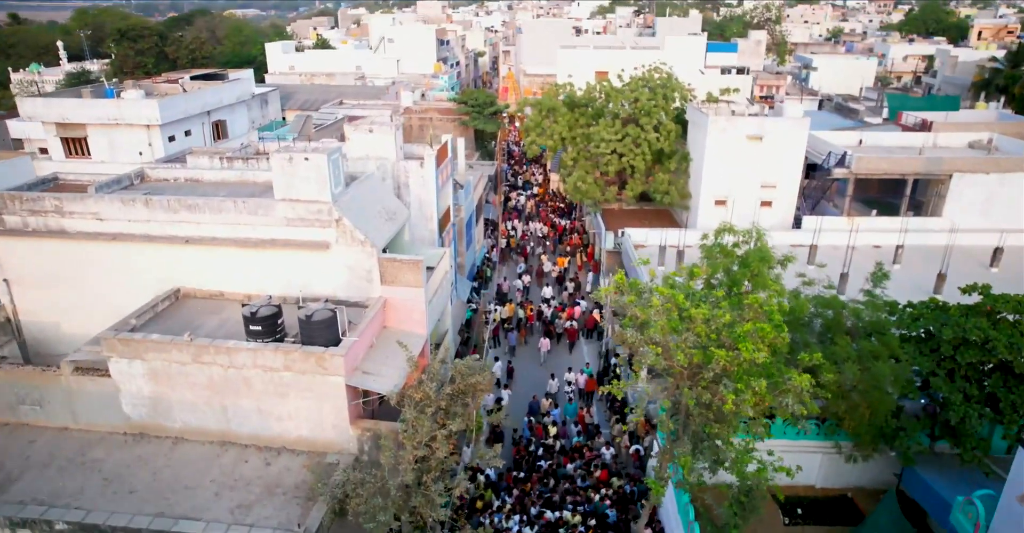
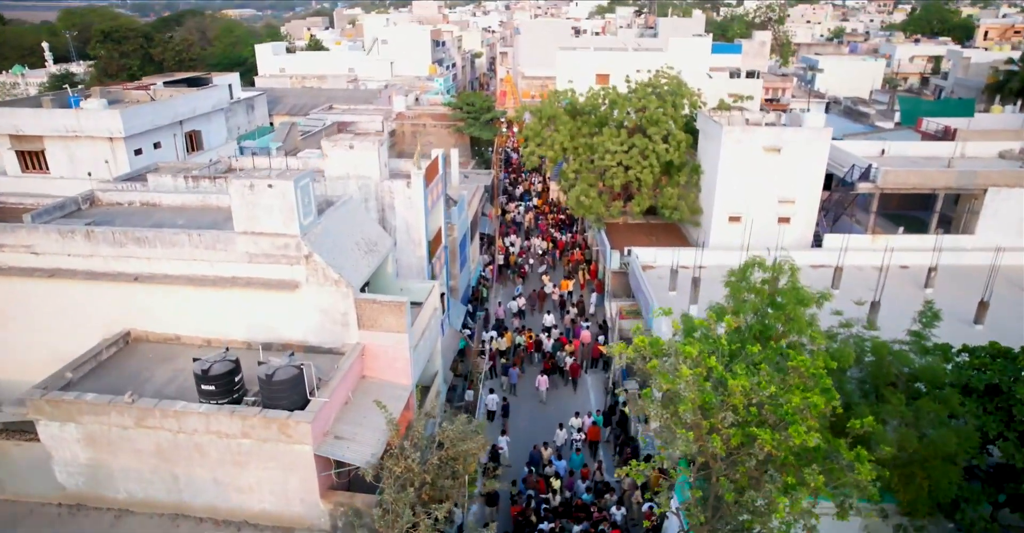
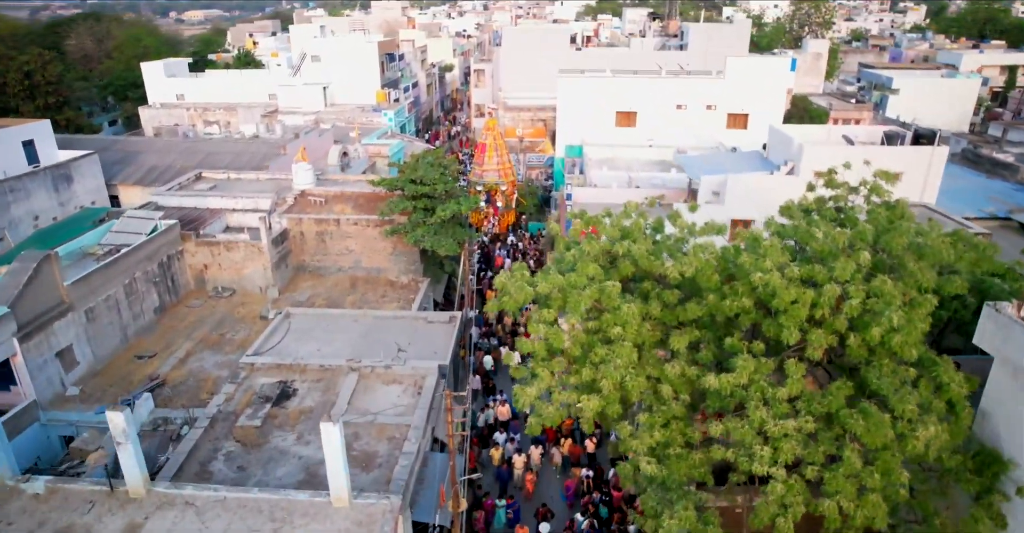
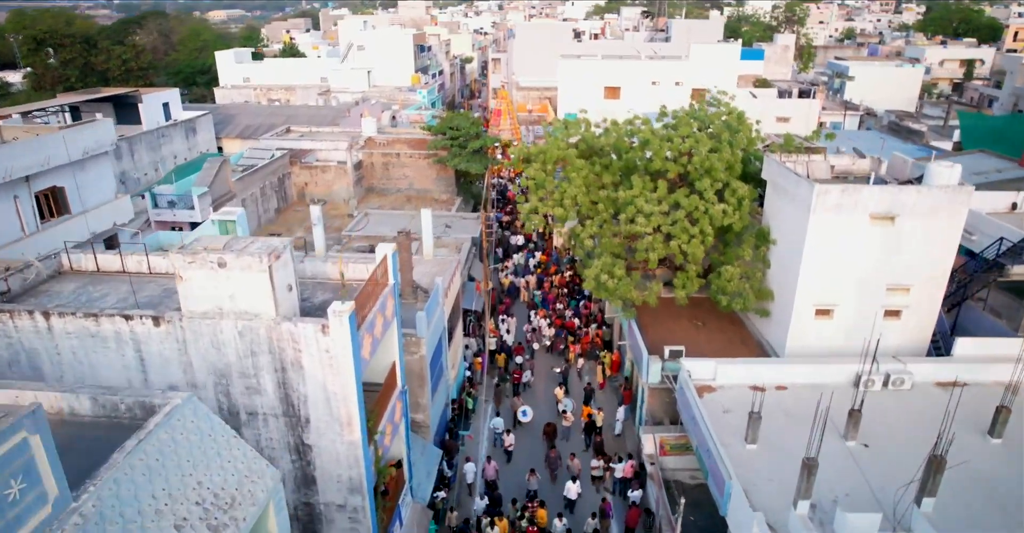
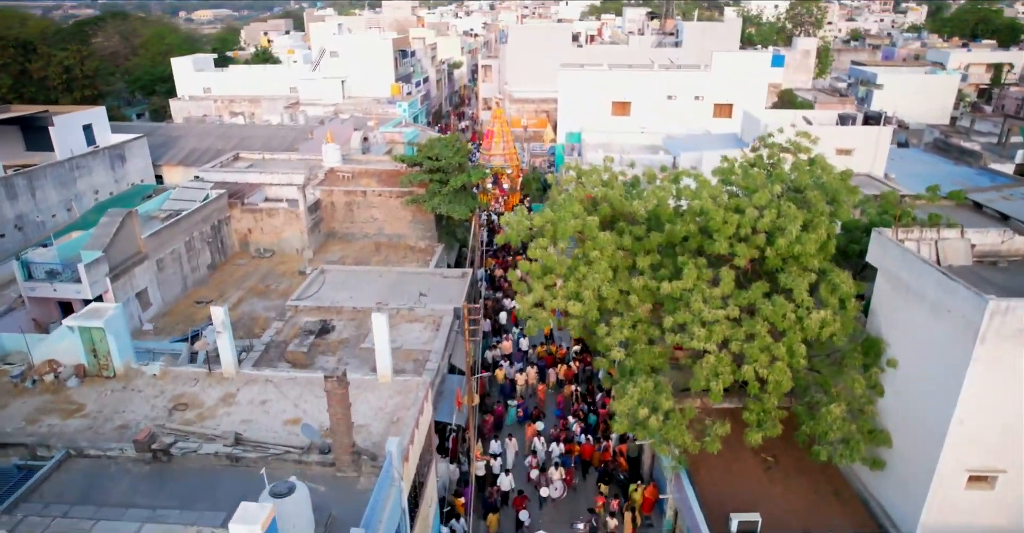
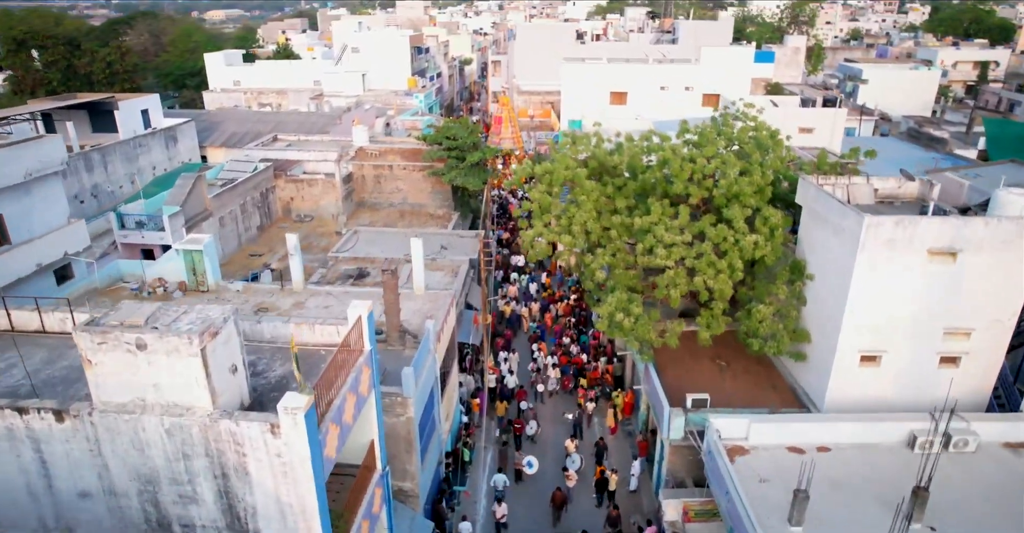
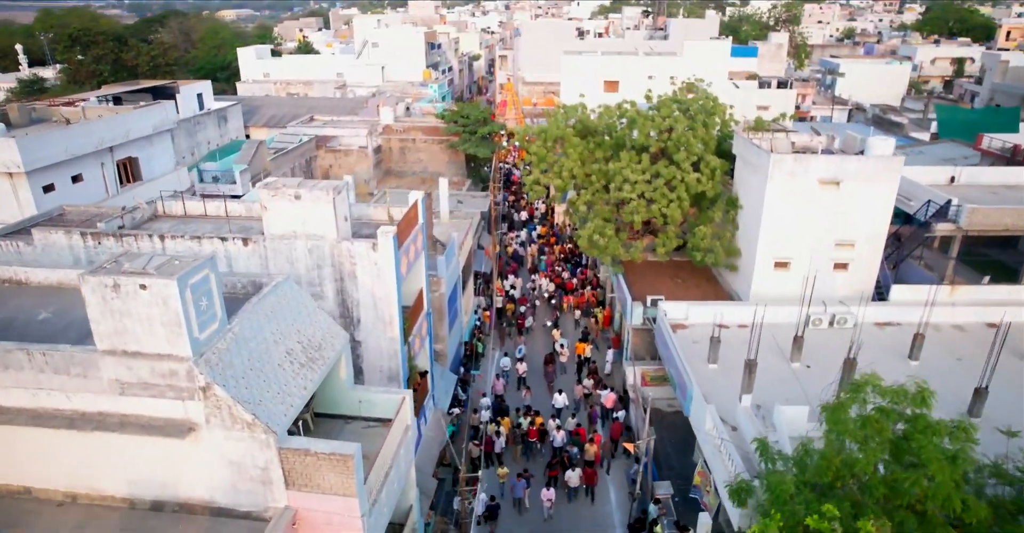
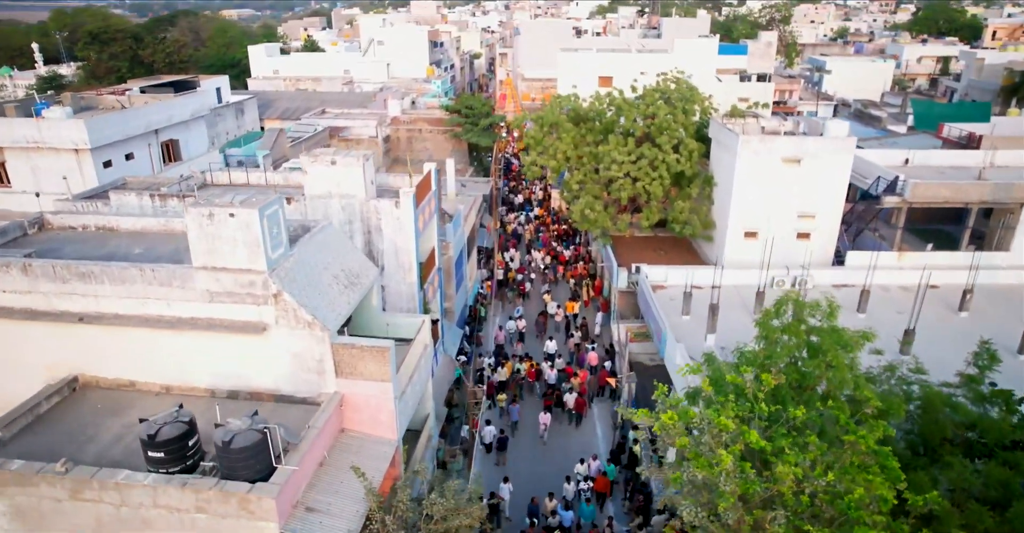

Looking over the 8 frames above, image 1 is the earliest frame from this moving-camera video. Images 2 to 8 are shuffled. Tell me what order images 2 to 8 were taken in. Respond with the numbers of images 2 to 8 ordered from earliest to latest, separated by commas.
2, 8, 7, 4, 6, 5, 3
